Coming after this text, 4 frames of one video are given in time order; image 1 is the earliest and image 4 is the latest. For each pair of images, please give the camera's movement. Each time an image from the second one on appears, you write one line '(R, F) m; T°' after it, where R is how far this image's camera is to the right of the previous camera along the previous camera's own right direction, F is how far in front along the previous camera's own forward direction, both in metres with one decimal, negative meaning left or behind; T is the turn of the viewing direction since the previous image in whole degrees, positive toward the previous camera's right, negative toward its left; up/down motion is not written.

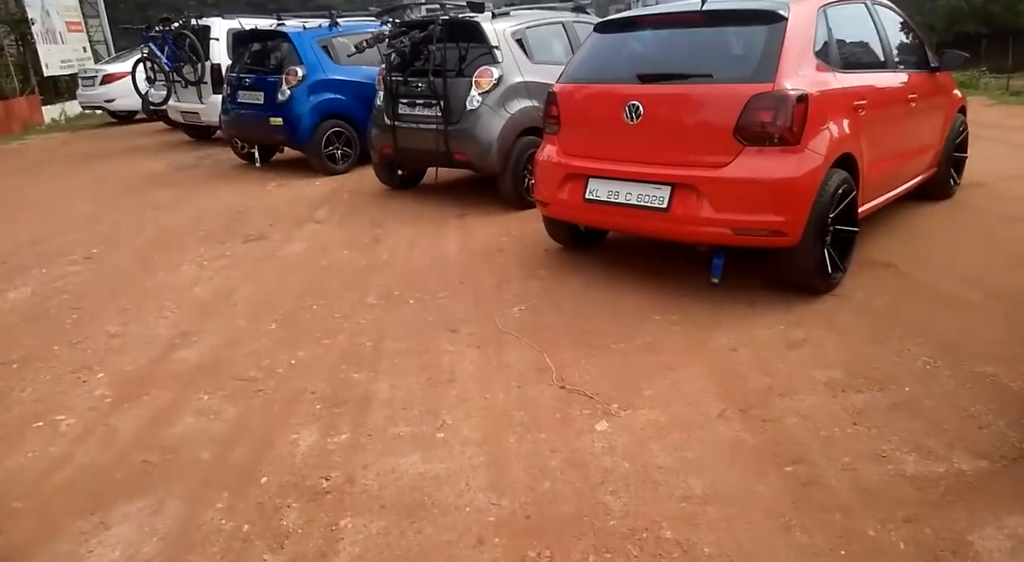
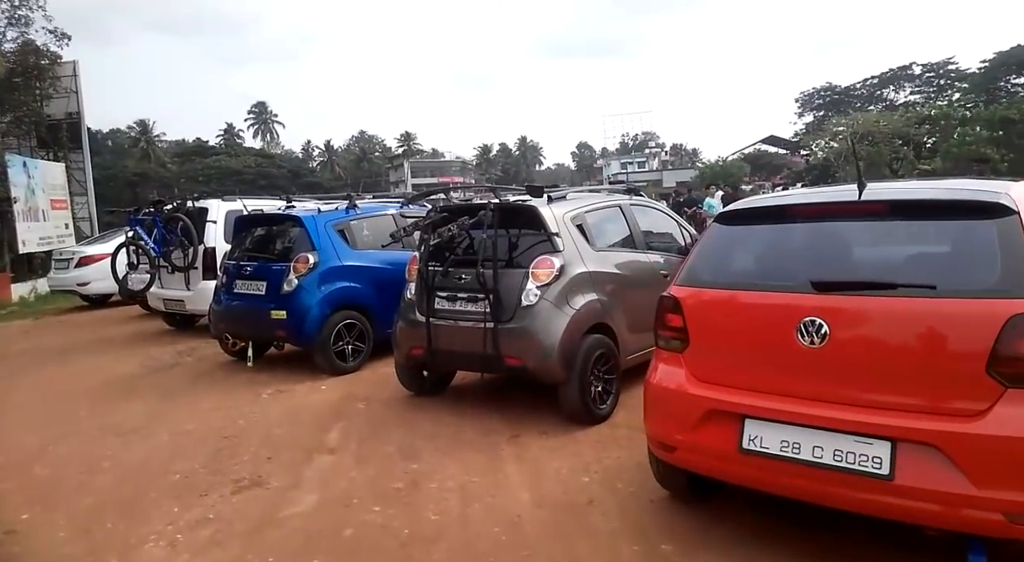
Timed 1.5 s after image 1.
(-0.6, +1.0) m; +2°
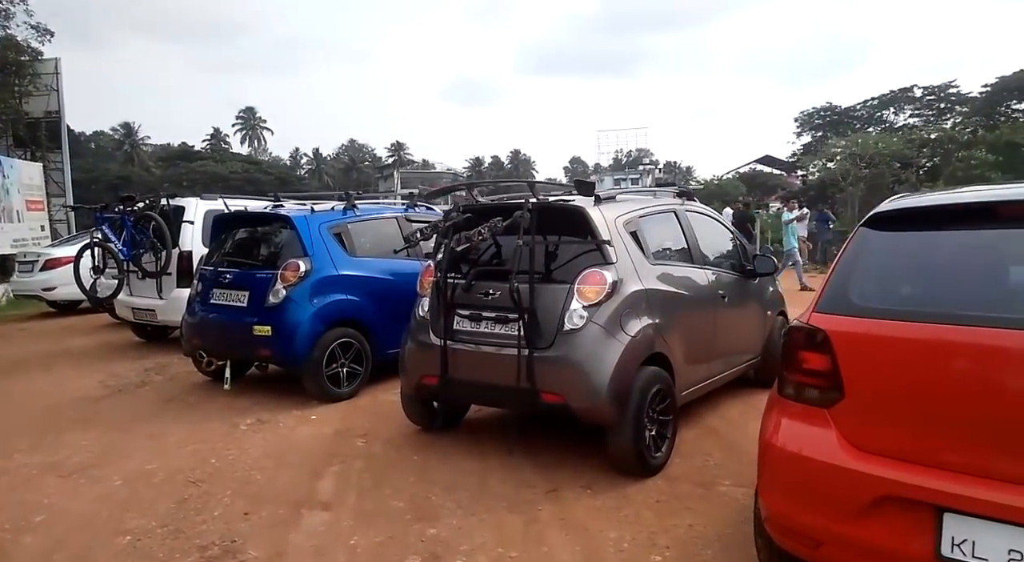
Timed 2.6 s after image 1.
(-0.3, +0.8) m; +1°
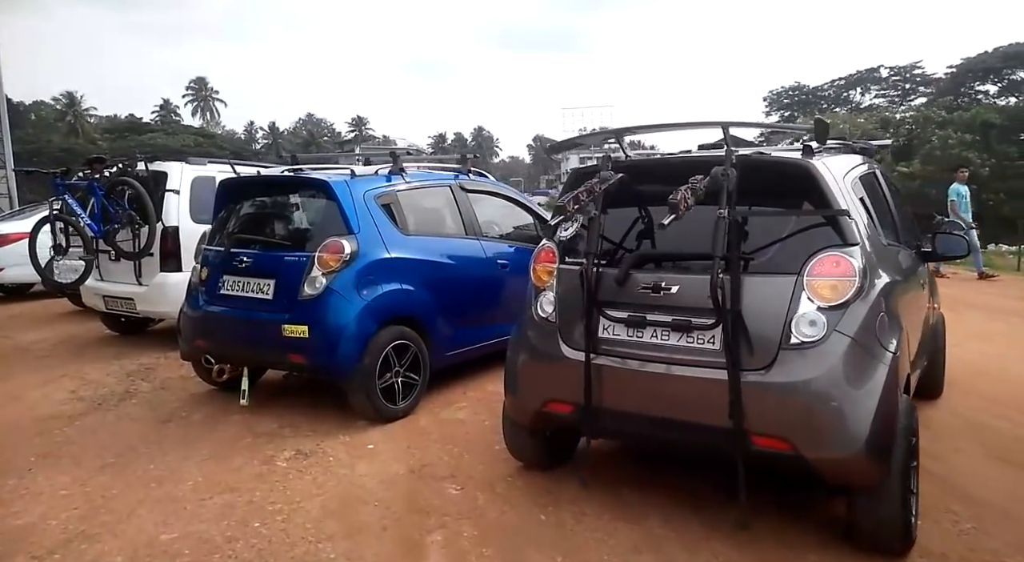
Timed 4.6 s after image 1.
(-1.0, +1.2) m; +3°
